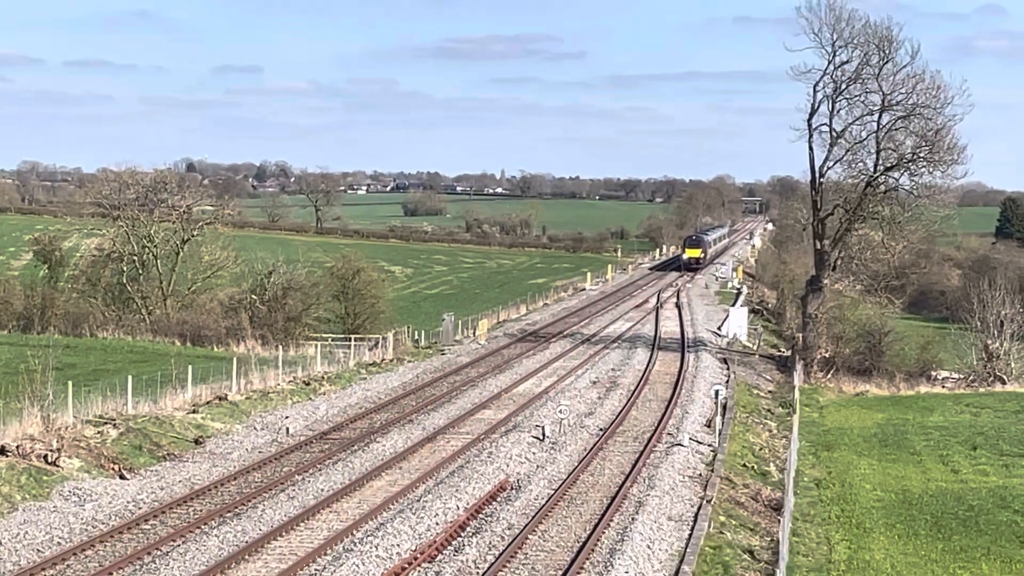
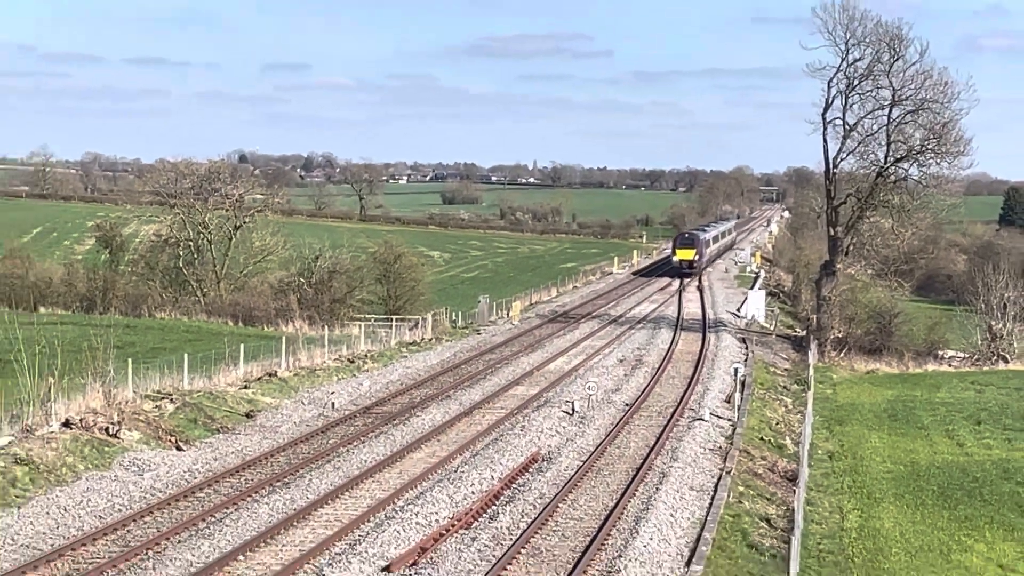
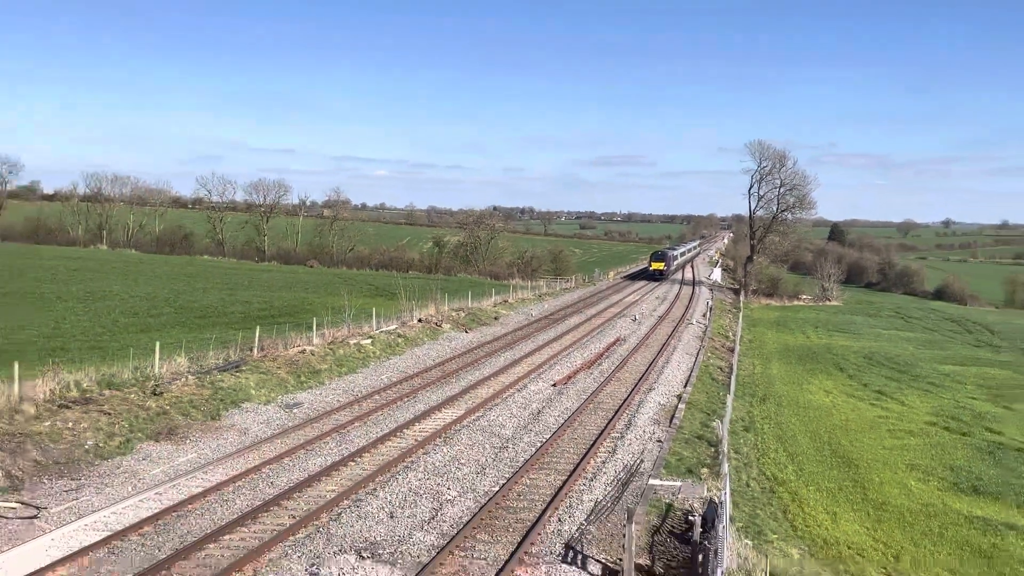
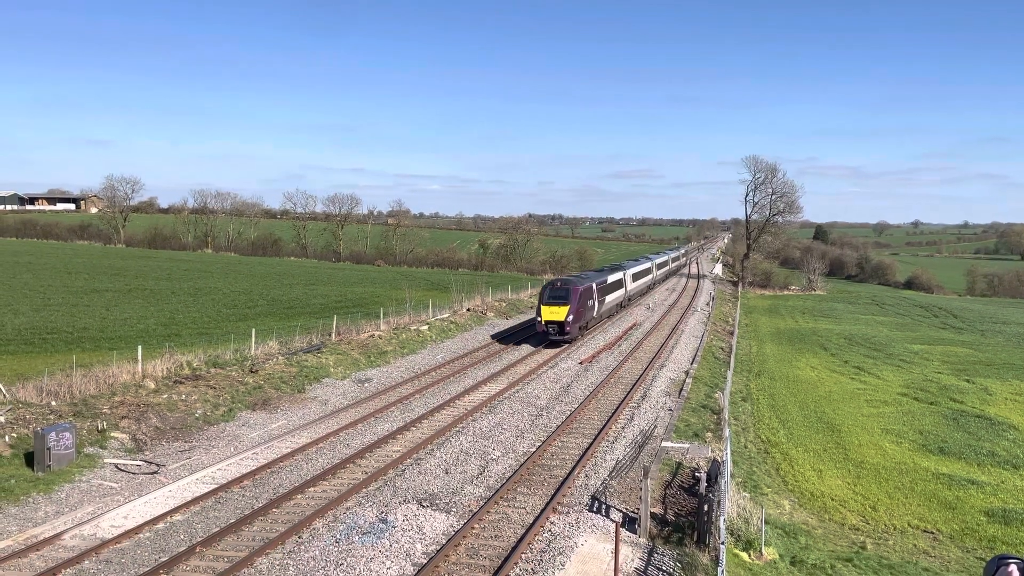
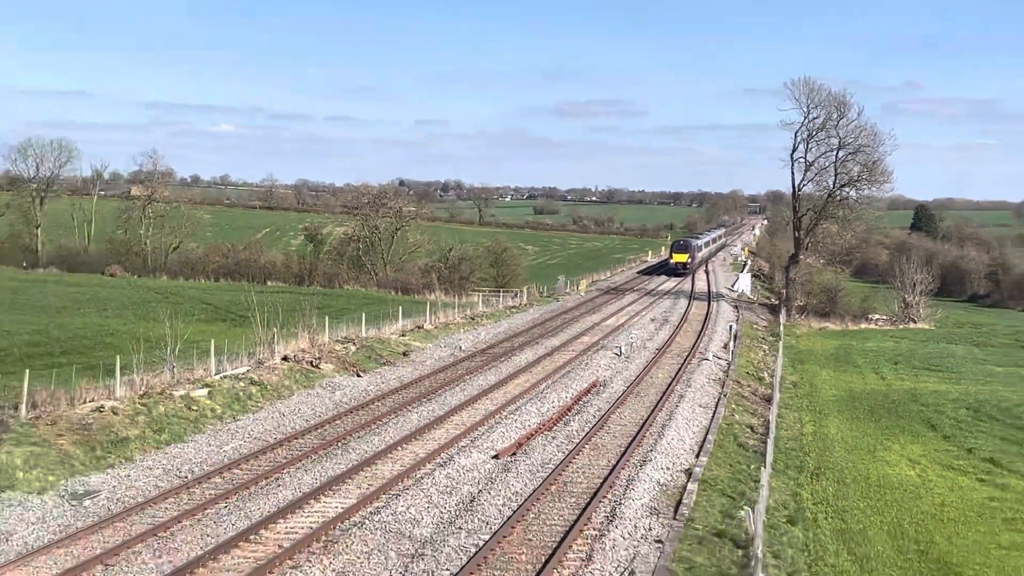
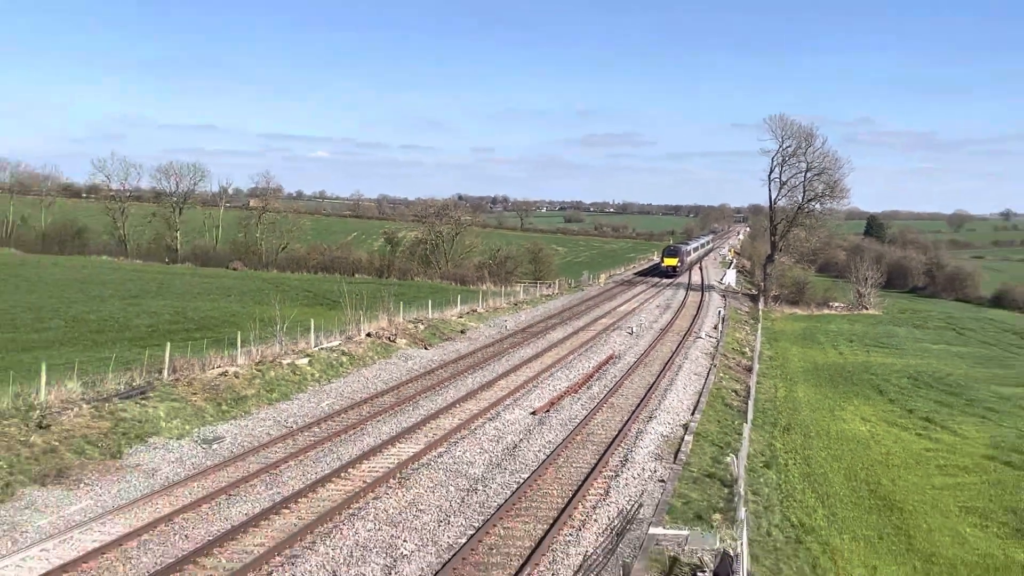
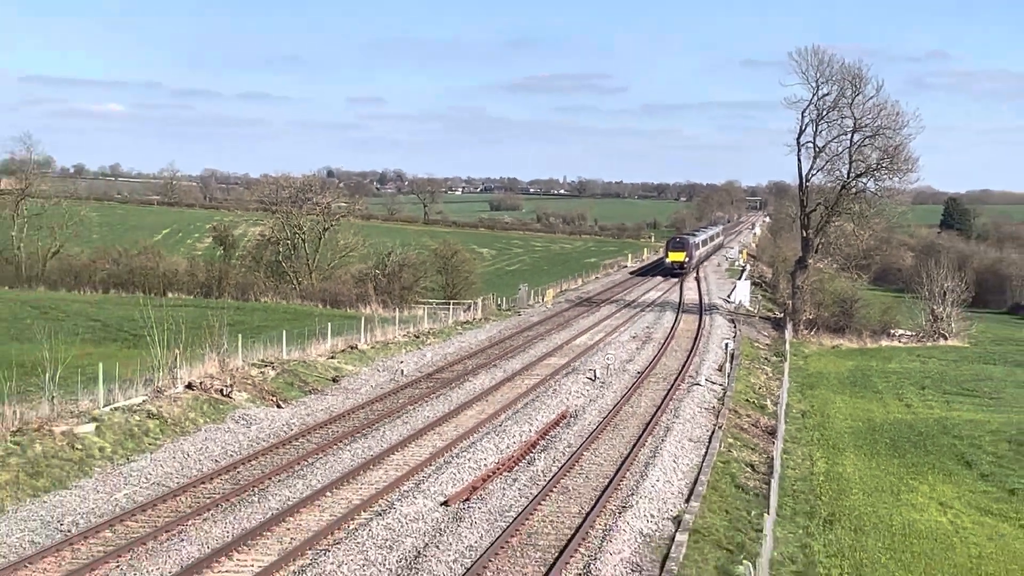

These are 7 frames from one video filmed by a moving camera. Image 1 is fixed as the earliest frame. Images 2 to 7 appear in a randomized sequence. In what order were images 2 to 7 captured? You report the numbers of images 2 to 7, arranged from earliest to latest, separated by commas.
2, 7, 5, 6, 3, 4
